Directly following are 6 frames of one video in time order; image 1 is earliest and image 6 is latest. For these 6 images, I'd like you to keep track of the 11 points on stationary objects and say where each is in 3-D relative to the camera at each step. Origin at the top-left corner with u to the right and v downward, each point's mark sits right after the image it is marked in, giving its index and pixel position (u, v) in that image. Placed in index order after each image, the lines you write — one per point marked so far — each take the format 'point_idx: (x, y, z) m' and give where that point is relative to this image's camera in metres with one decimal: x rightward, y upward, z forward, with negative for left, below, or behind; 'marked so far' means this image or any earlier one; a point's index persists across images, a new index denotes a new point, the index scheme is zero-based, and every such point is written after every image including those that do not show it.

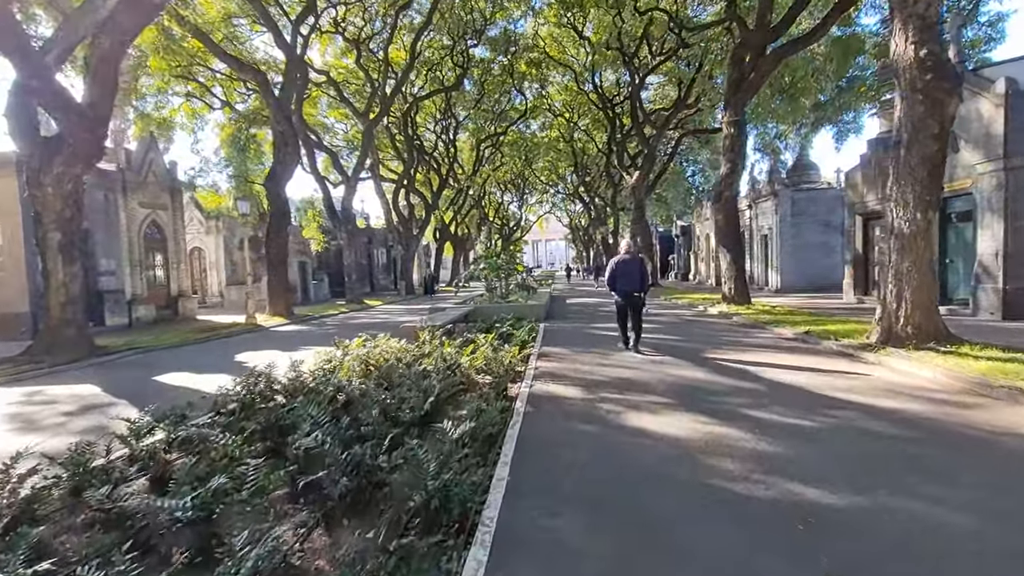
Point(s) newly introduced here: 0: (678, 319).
0: (+6.0, -1.1, +17.5) m
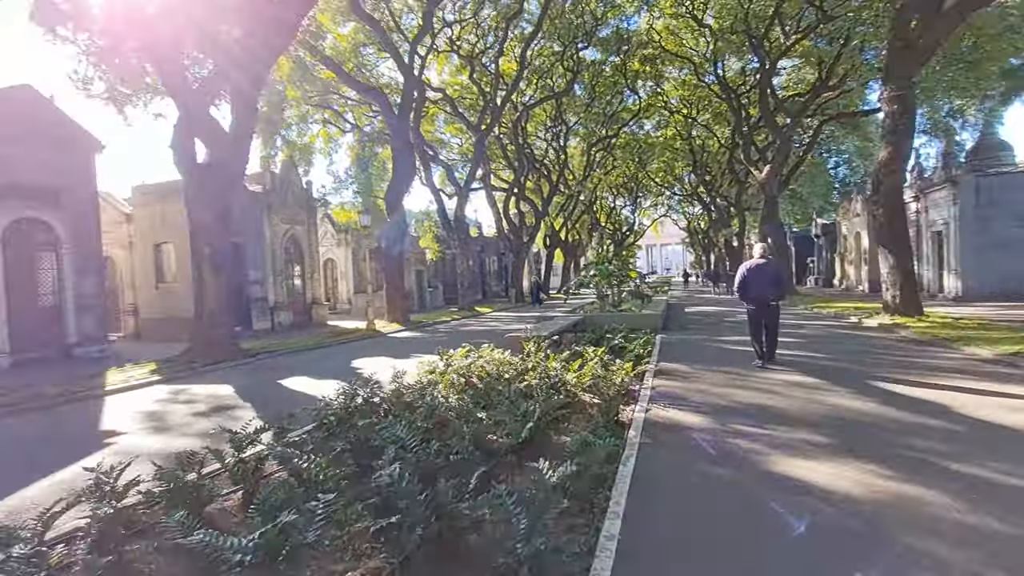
0: (+9.6, -1.4, +14.9) m
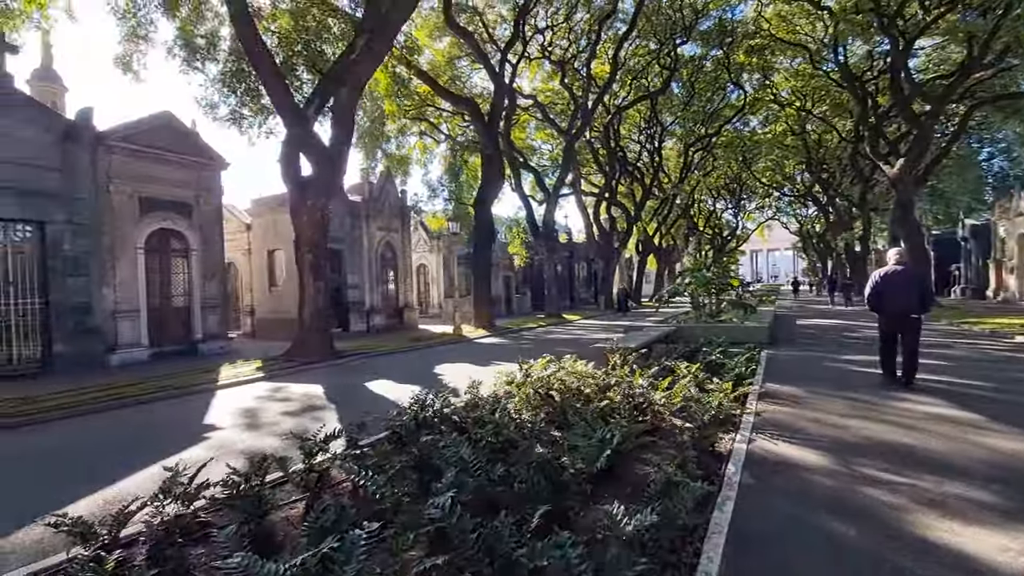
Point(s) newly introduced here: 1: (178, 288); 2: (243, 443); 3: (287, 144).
0: (+12.0, -1.7, +12.4) m
1: (-11.7, 0.0, +17.0) m
2: (-3.8, -2.2, +6.9) m
3: (-6.7, +4.3, +14.4) m
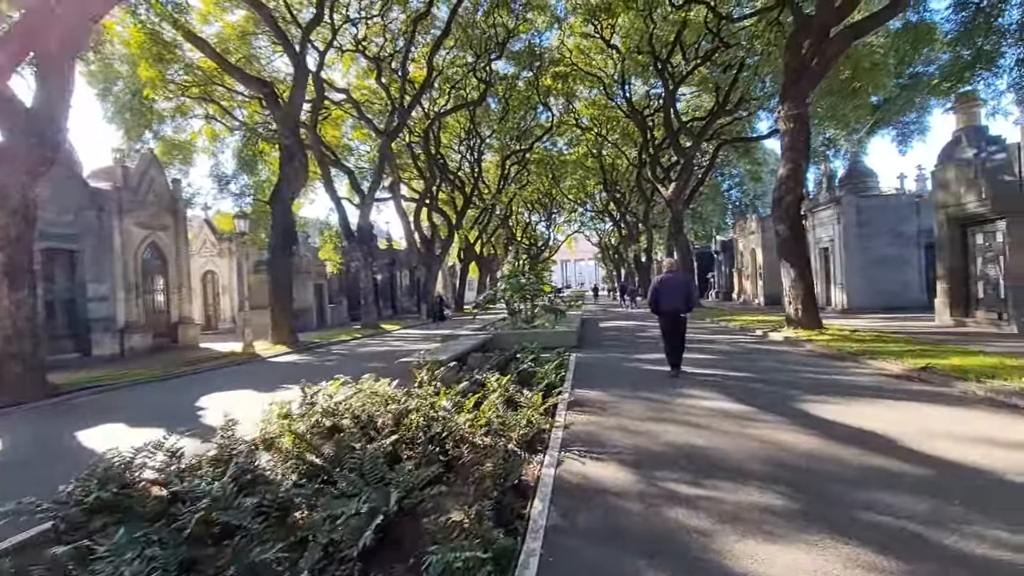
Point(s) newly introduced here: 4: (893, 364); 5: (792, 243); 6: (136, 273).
0: (+6.8, -1.8, +14.7) m
1: (-17.0, -0.4, +10.7) m
2: (-6.1, -2.3, +3.9) m
3: (-11.6, +4.0, +10.1) m
4: (+7.9, -1.6, +10.0) m
5: (+9.5, +1.5, +16.5) m
6: (-14.9, +0.6, +19.2) m
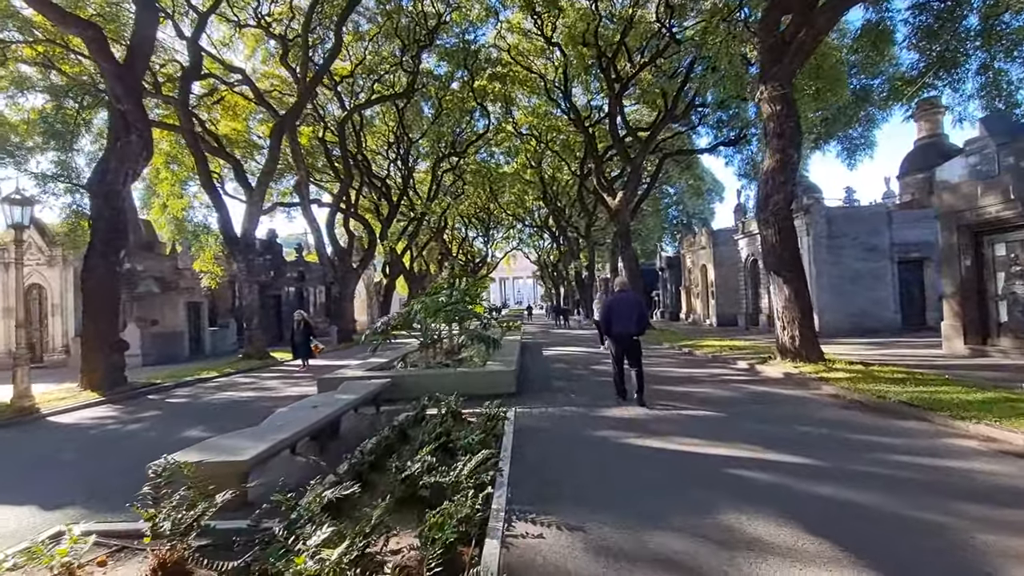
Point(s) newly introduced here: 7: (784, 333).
0: (+4.9, -2.3, +10.9) m
1: (-18.3, -0.6, +4.0) m
2: (-6.6, -2.3, -1.4) m
3: (-12.7, +3.8, +4.2) m
4: (+6.5, -1.9, +6.4) m
5: (+7.4, +0.9, +13.2) m
6: (-17.2, +0.1, +12.7) m
7: (+7.4, -1.2, +13.3) m
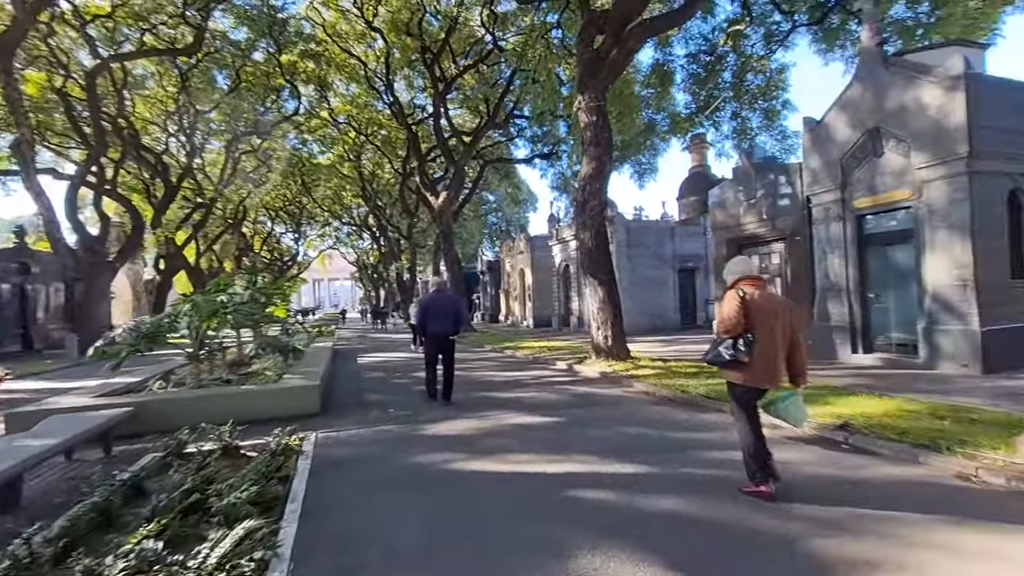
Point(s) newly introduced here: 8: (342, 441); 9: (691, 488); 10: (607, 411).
0: (+0.9, -2.3, +10.7) m
1: (-18.2, -0.3, -4.0) m
2: (-5.4, -2.1, -4.8) m
3: (-13.1, +4.0, -1.7) m
4: (+4.0, -1.9, +7.2) m
5: (+2.4, +0.9, +13.8) m
6: (-20.4, +0.3, +4.5) m
7: (+2.4, -1.3, +13.9) m
8: (-2.4, -2.2, +7.0) m
9: (+1.8, -2.0, +4.9) m
10: (+1.7, -2.2, +8.5) m
